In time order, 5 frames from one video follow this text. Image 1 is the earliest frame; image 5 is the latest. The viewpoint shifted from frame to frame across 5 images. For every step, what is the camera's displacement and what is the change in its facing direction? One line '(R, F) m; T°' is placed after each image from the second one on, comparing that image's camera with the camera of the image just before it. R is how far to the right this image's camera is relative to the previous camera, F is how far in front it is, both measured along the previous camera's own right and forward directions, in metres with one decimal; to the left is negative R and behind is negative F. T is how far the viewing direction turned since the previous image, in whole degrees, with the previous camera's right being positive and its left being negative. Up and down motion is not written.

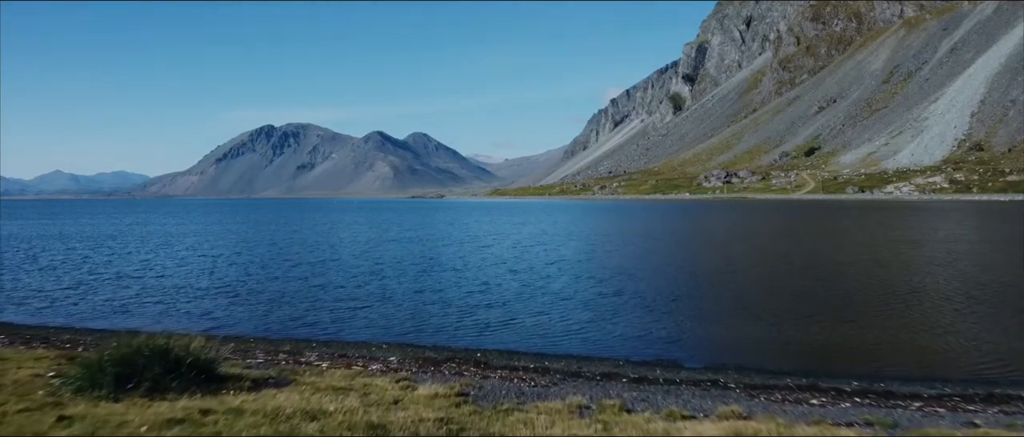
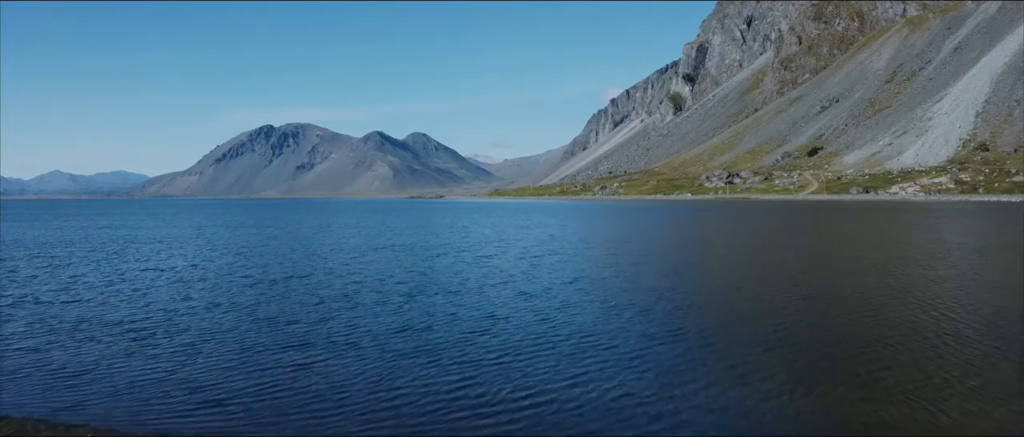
(-0.1, +2.0) m; 0°
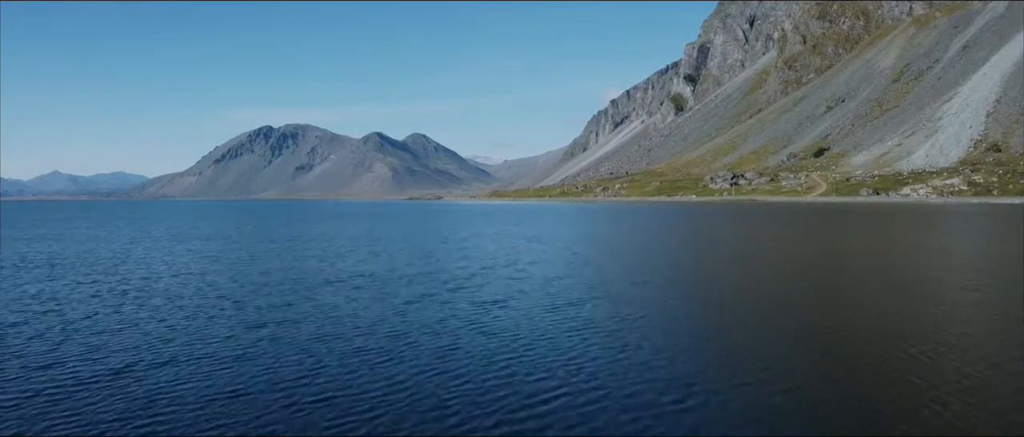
(-0.1, +4.3) m; 0°
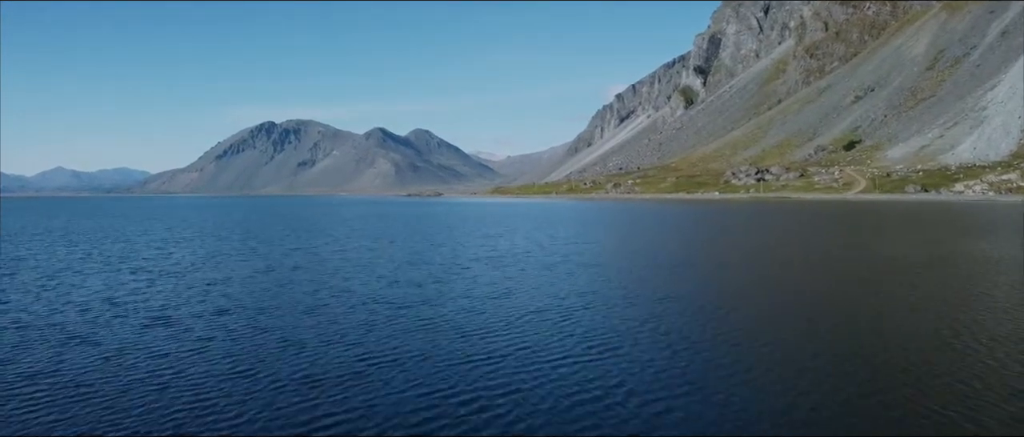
(-0.4, +14.9) m; 0°
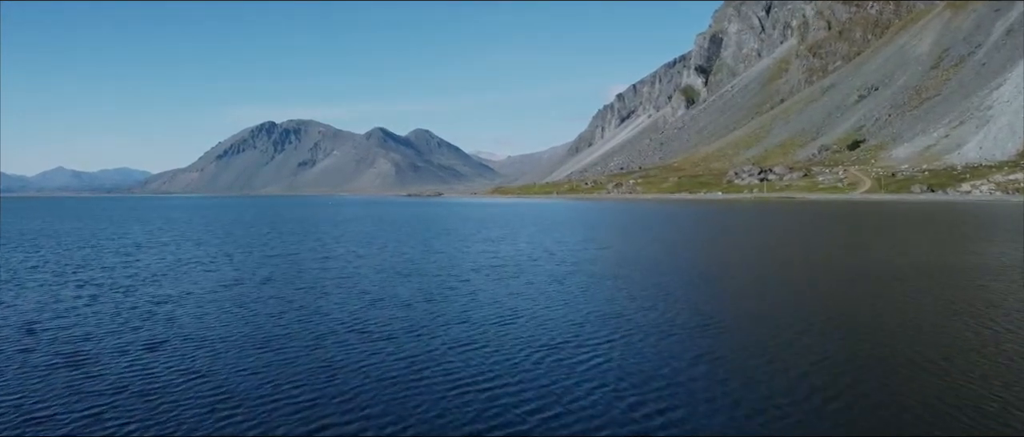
(-0.1, +1.6) m; 0°
